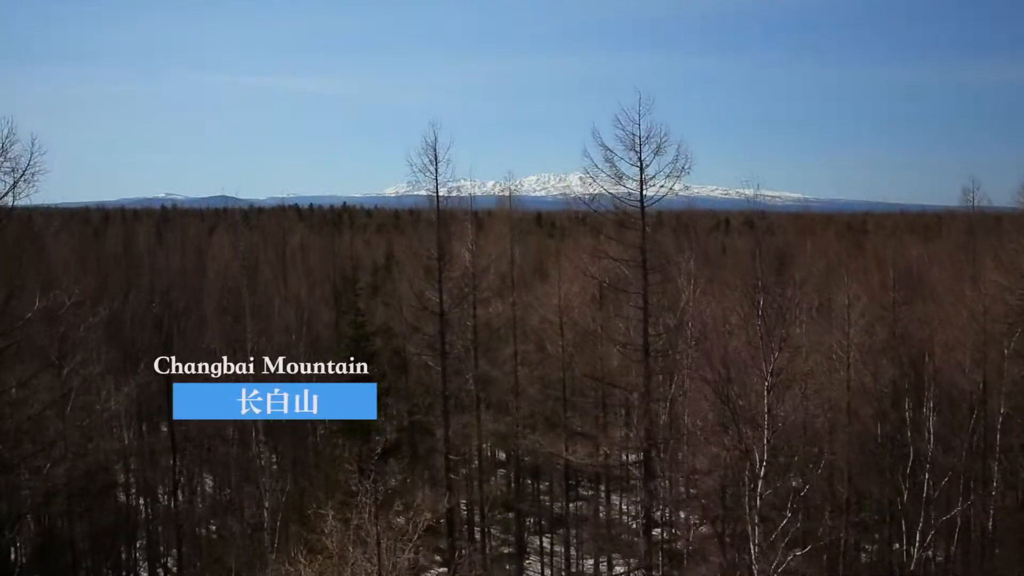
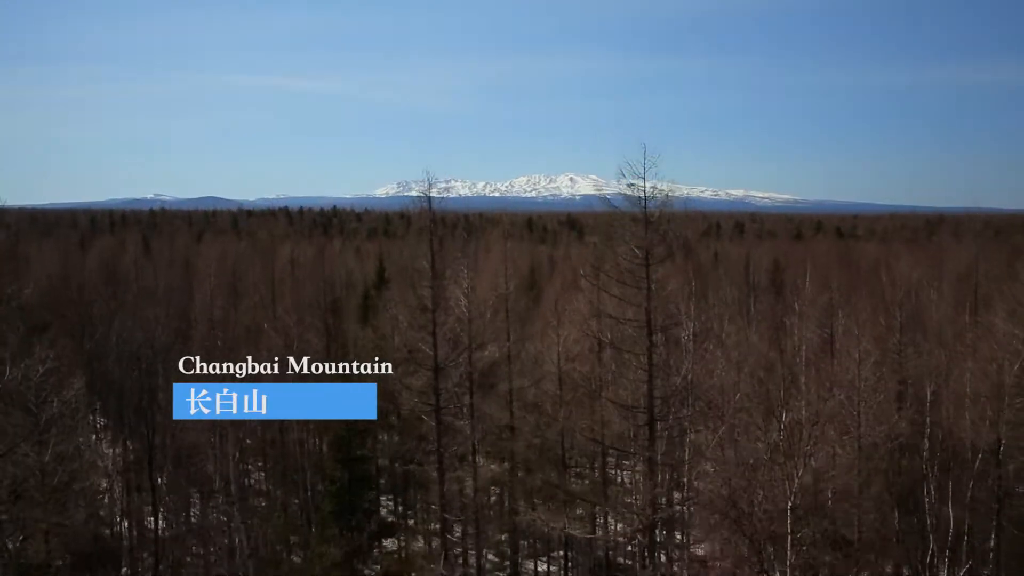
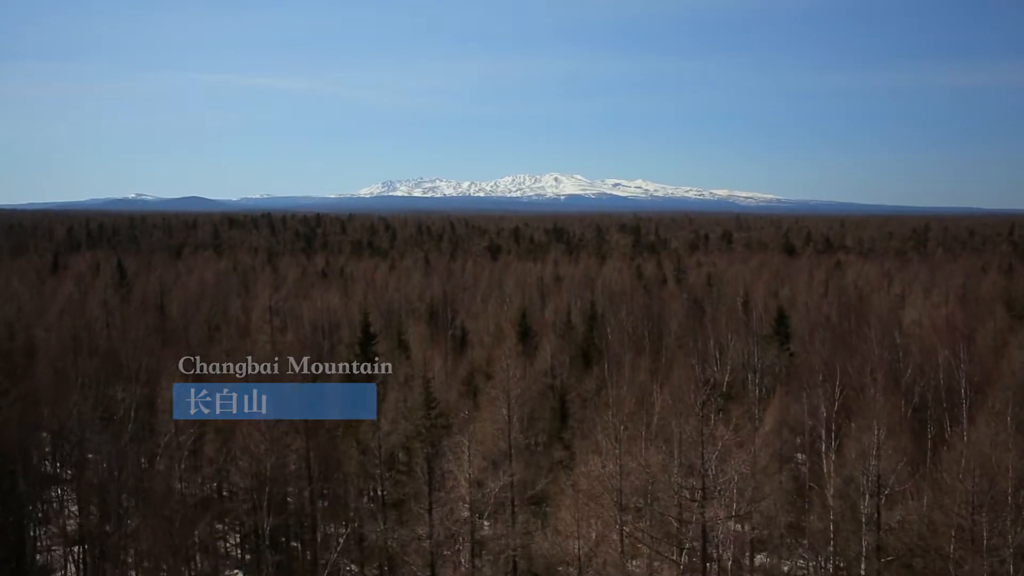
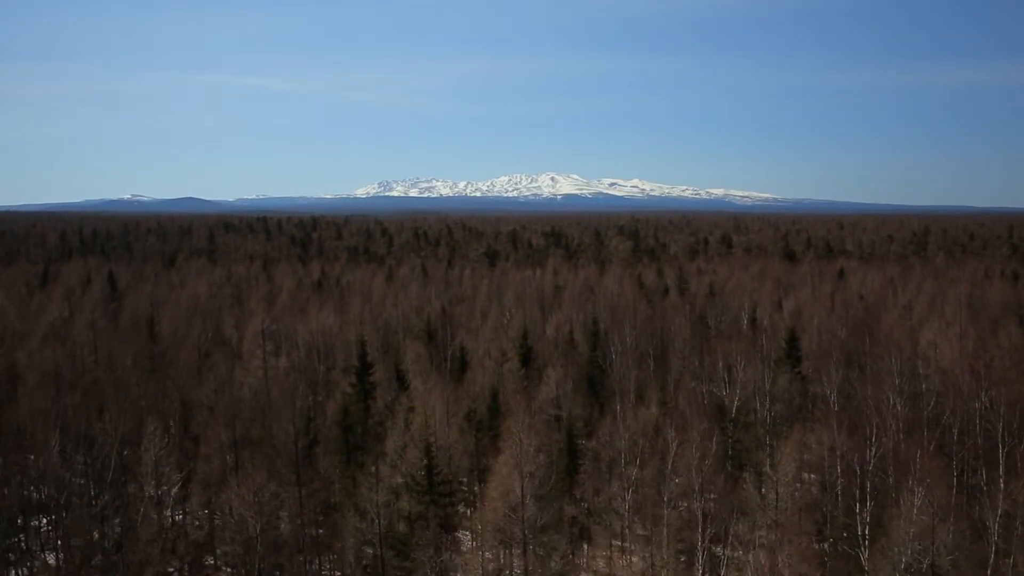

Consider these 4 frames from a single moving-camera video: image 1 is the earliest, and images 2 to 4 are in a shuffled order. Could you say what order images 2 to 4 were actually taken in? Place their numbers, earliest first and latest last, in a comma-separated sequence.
2, 3, 4
